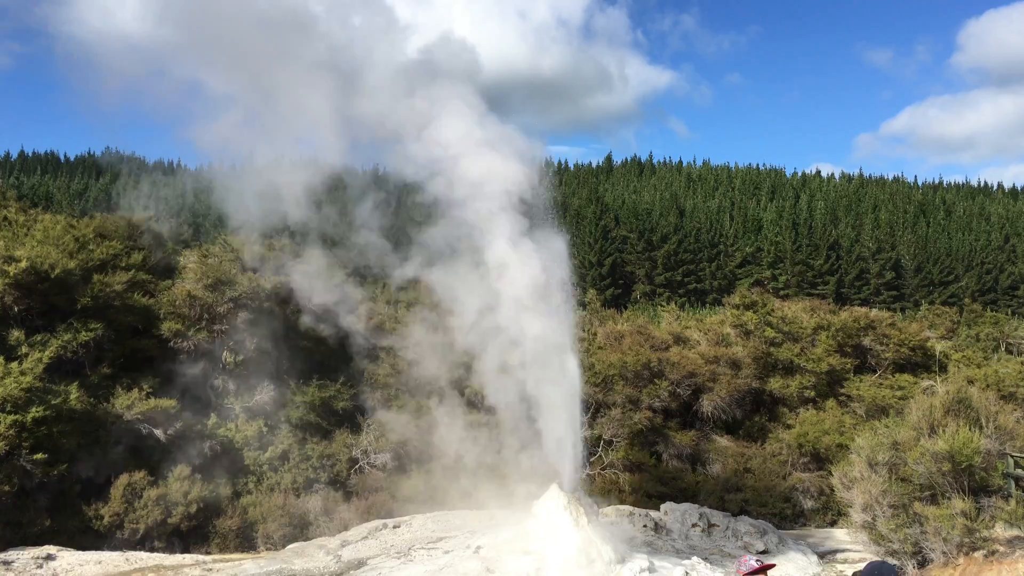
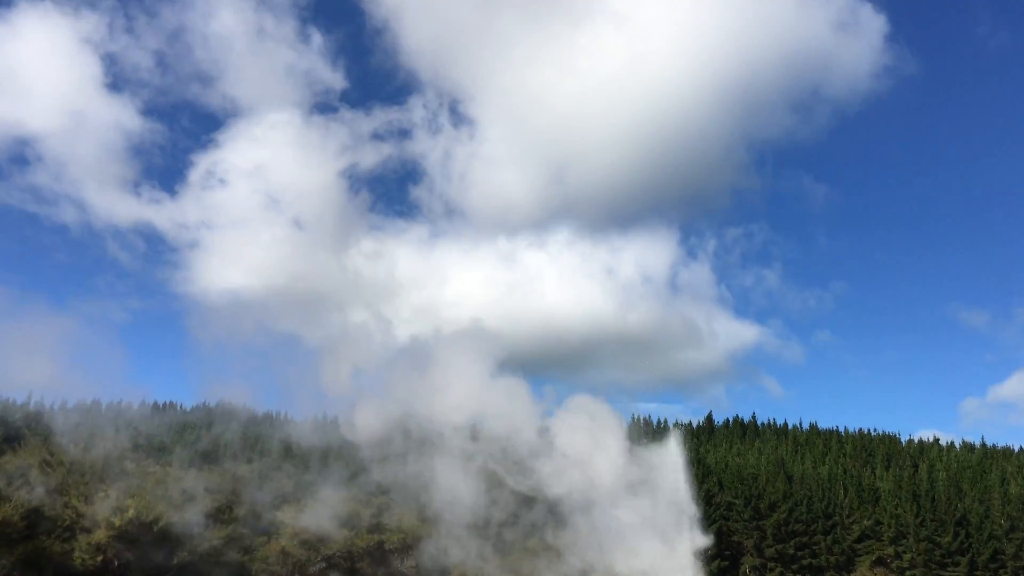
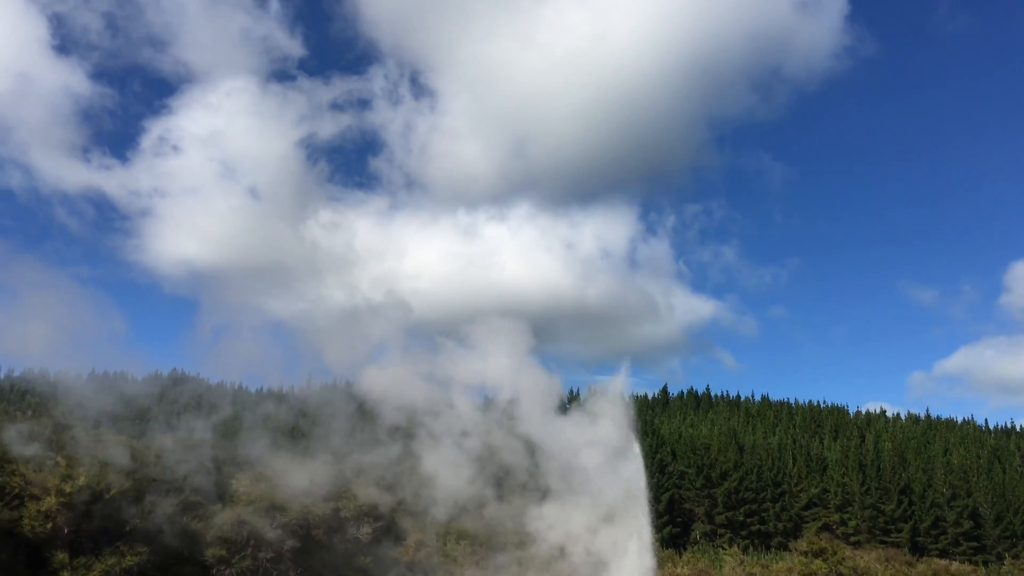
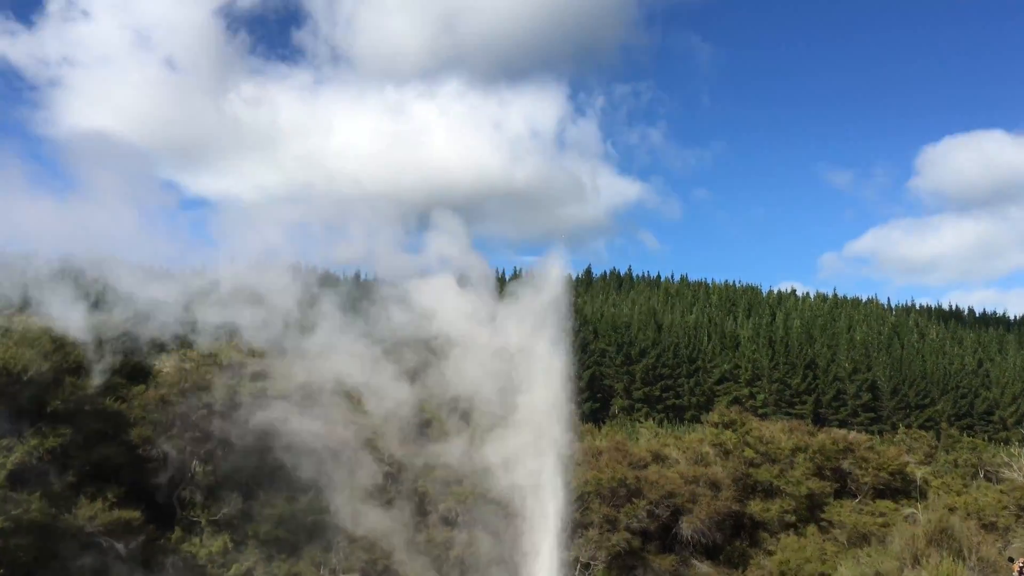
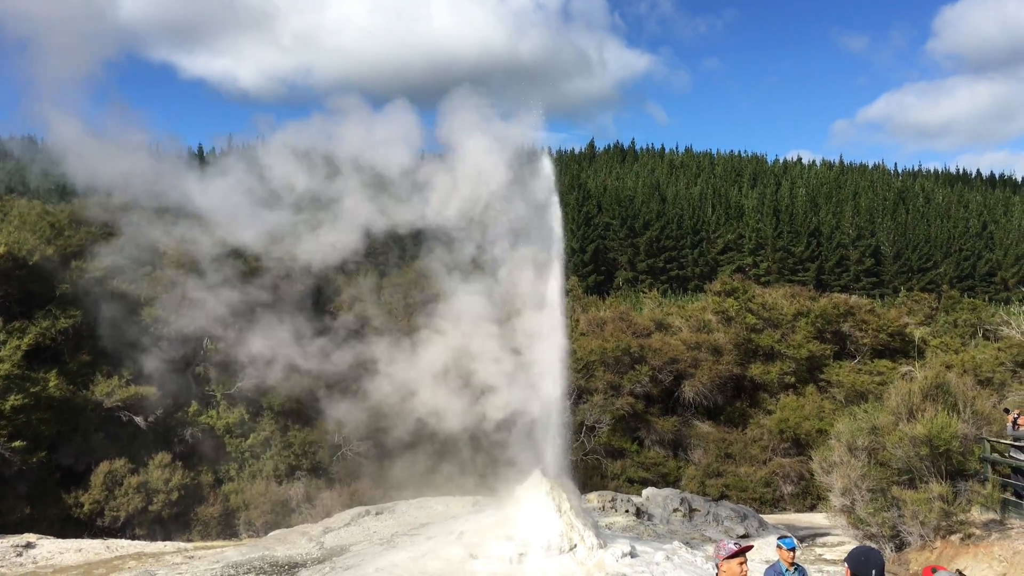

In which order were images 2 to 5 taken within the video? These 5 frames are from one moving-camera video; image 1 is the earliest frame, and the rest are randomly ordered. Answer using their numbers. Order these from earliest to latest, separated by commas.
5, 4, 3, 2
